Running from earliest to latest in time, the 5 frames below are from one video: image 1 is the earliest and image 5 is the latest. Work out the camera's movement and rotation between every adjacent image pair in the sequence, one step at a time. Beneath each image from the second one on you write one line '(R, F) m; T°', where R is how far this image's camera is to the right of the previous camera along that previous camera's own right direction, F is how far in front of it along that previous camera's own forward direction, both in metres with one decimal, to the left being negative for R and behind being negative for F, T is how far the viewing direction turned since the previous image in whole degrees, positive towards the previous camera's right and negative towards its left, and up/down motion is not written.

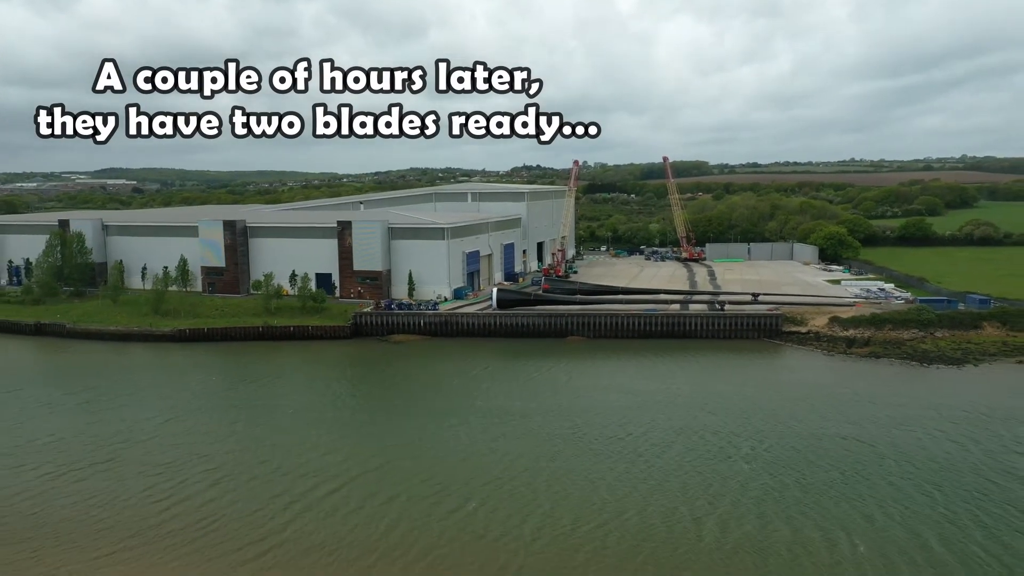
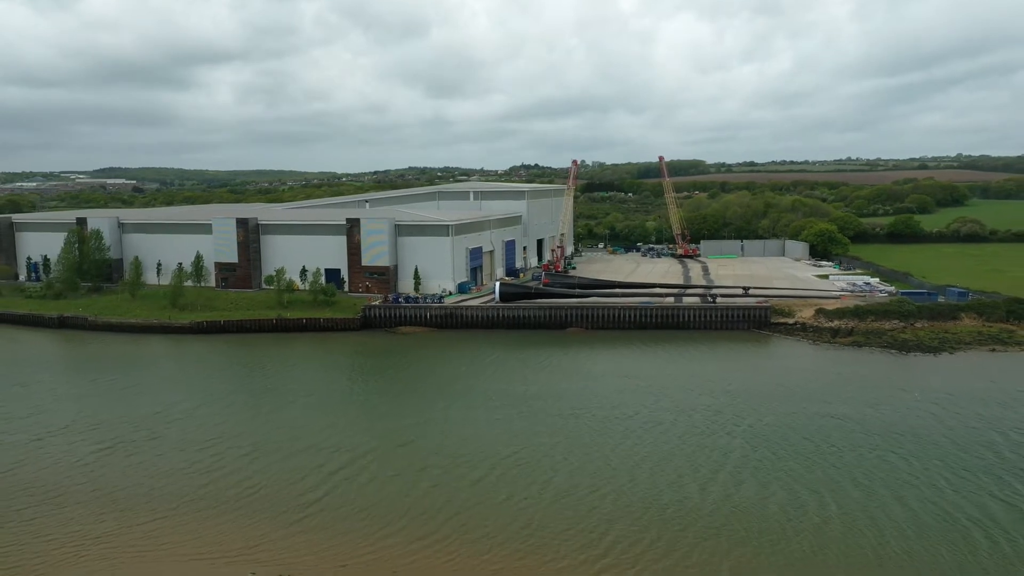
(-0.1, -0.5) m; 0°
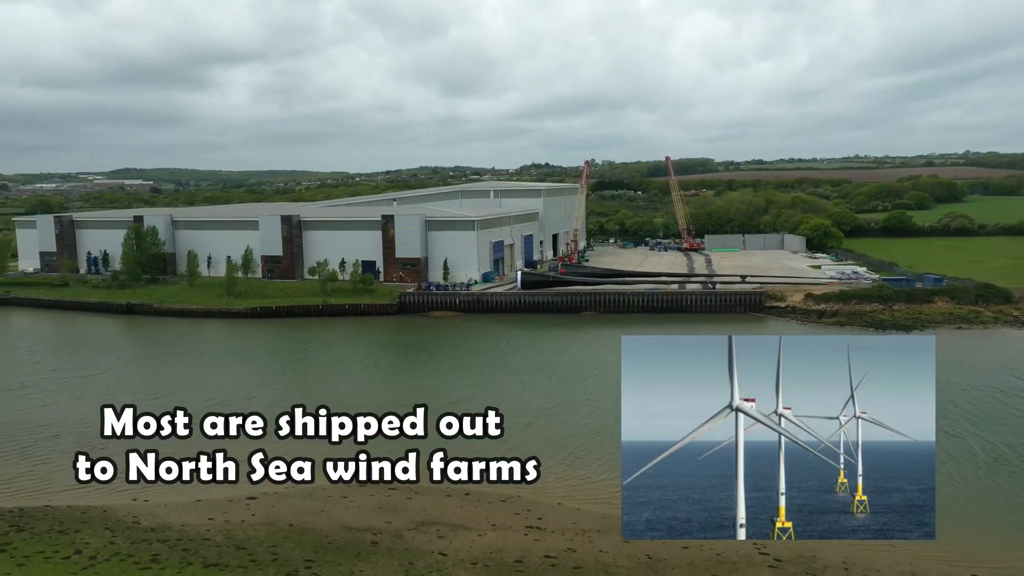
(-0.2, -1.2) m; -1°
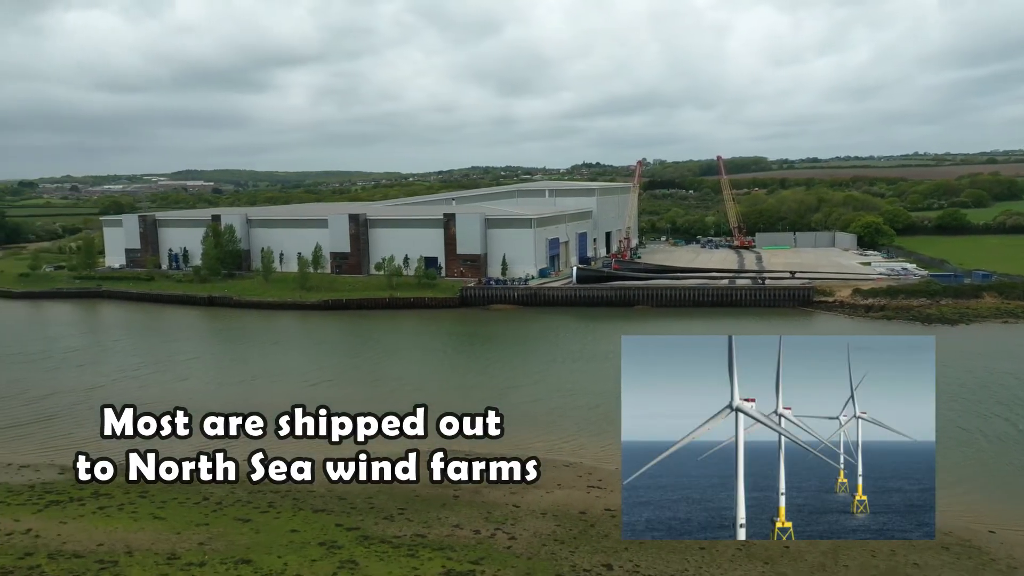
(-0.1, -0.6) m; -3°
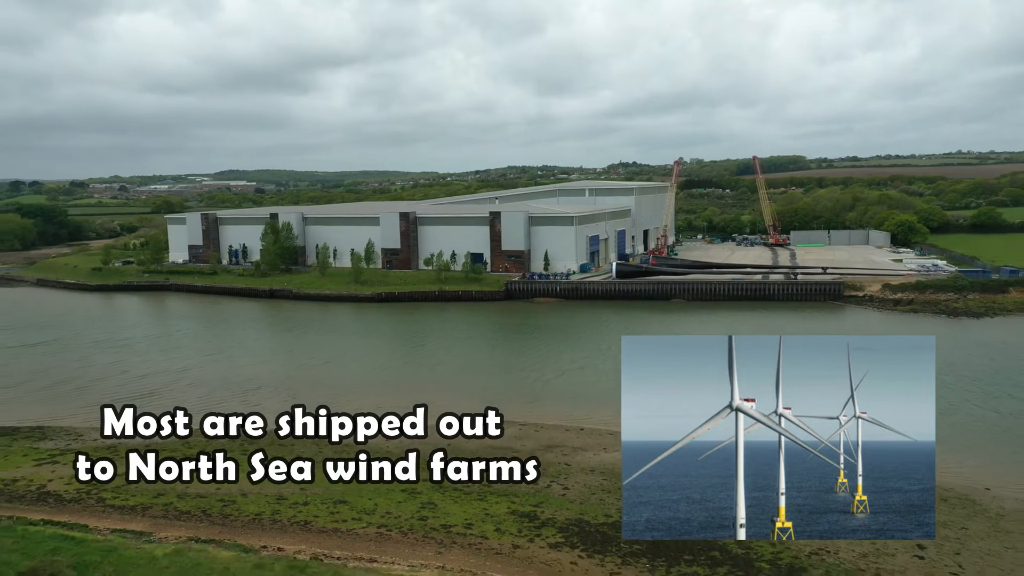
(-0.1, -0.7) m; -2°
